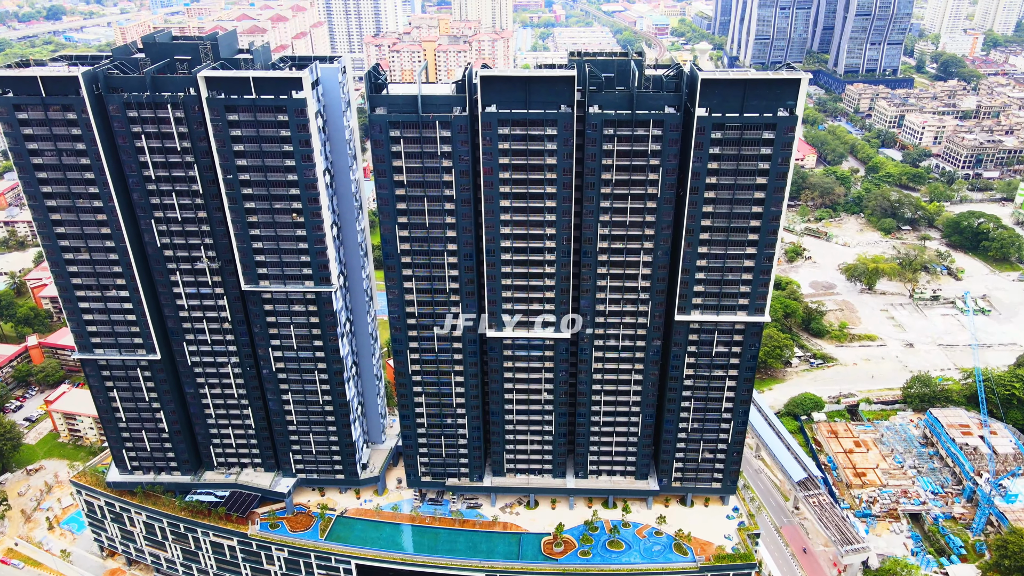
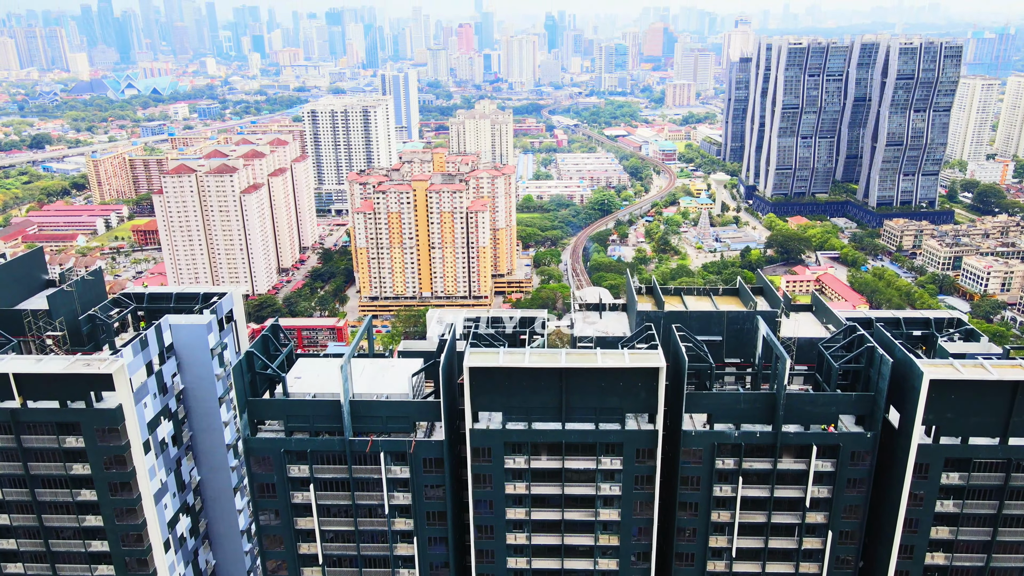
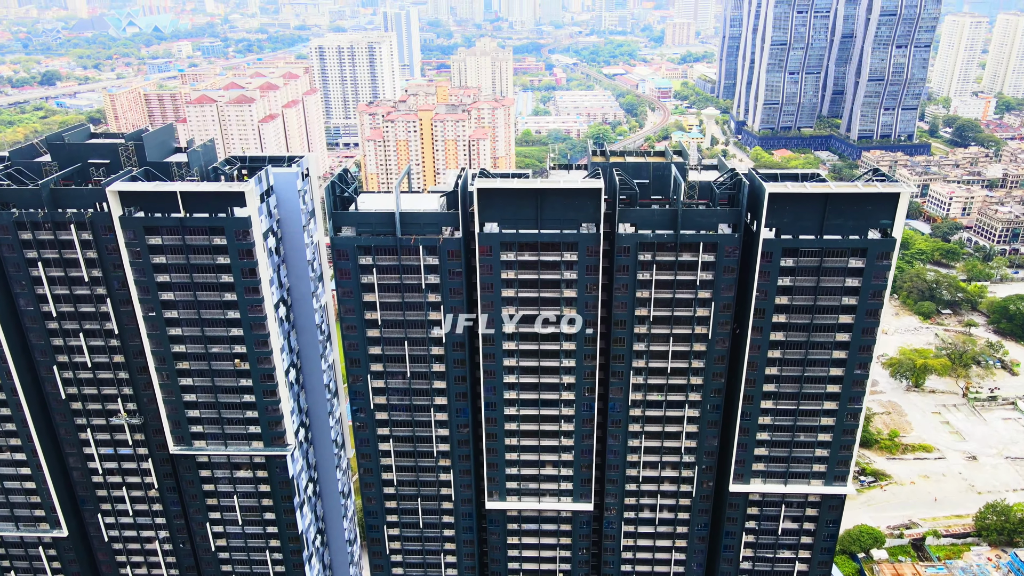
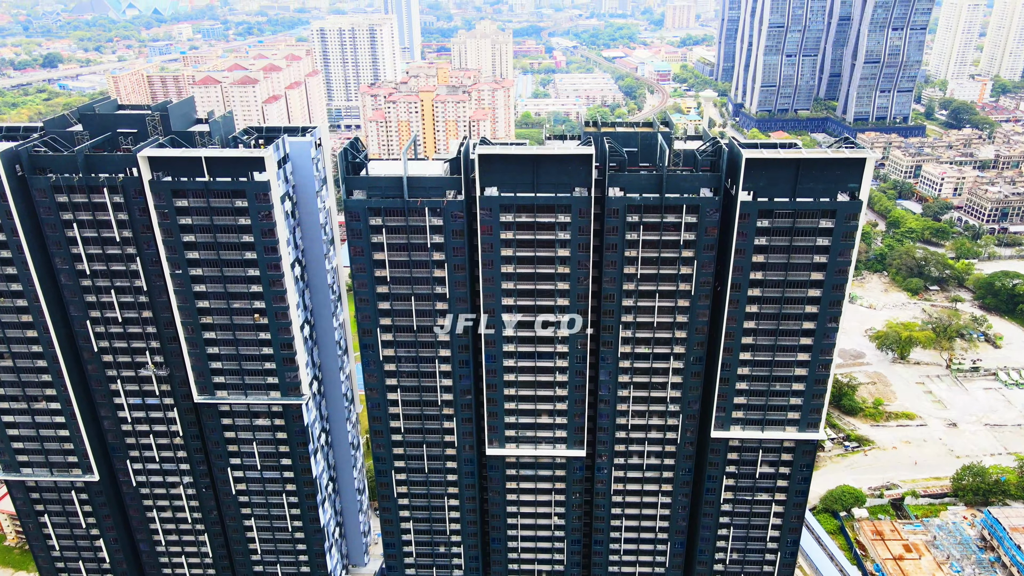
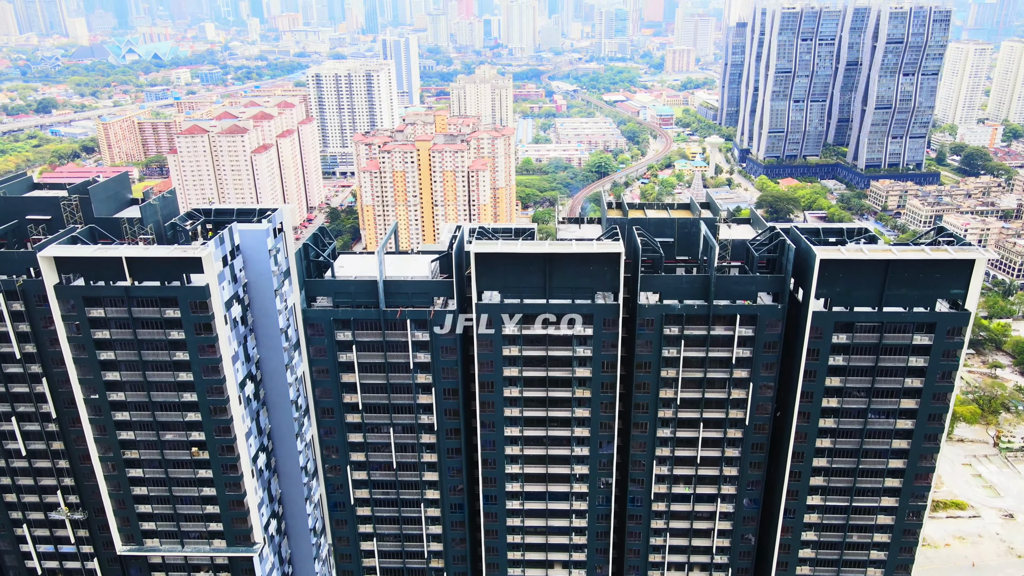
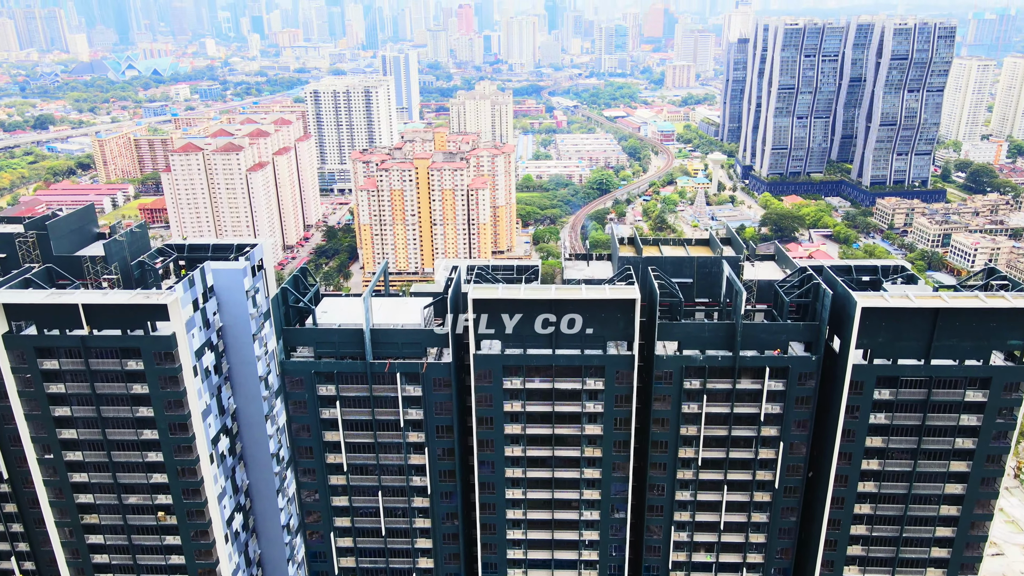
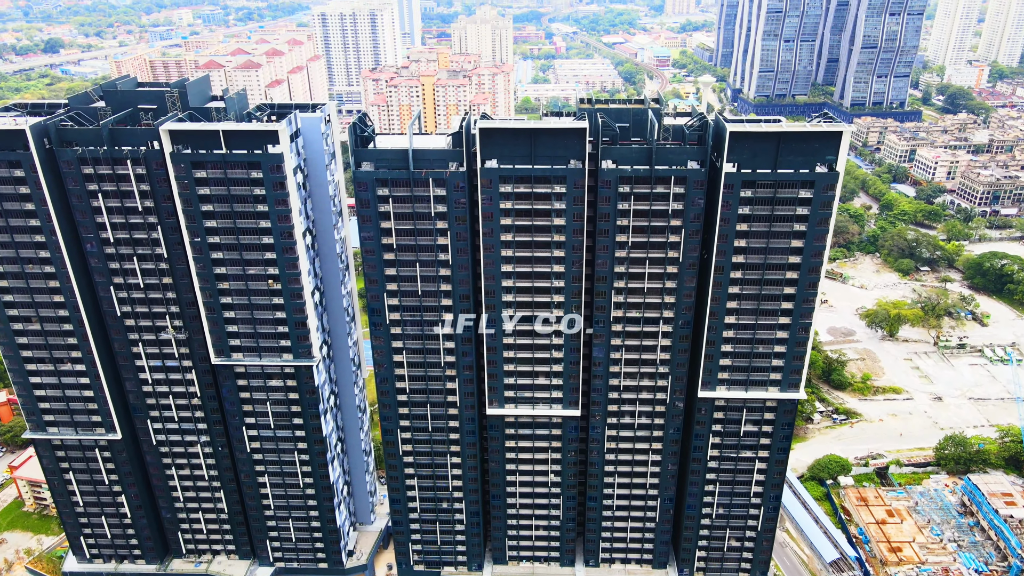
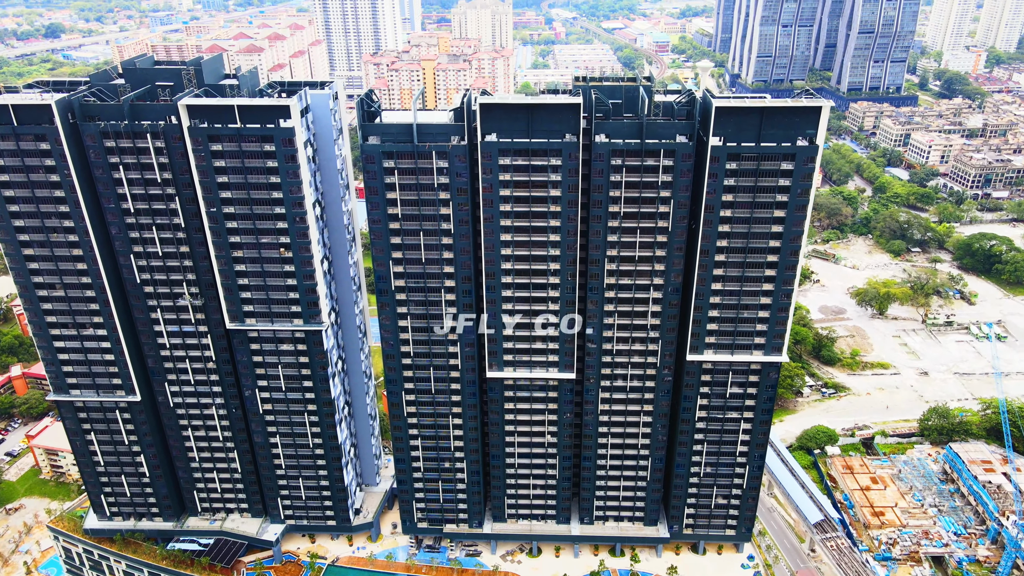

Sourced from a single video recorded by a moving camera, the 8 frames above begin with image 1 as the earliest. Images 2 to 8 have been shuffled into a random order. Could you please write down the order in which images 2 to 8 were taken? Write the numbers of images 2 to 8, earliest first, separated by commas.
8, 7, 4, 3, 5, 6, 2
